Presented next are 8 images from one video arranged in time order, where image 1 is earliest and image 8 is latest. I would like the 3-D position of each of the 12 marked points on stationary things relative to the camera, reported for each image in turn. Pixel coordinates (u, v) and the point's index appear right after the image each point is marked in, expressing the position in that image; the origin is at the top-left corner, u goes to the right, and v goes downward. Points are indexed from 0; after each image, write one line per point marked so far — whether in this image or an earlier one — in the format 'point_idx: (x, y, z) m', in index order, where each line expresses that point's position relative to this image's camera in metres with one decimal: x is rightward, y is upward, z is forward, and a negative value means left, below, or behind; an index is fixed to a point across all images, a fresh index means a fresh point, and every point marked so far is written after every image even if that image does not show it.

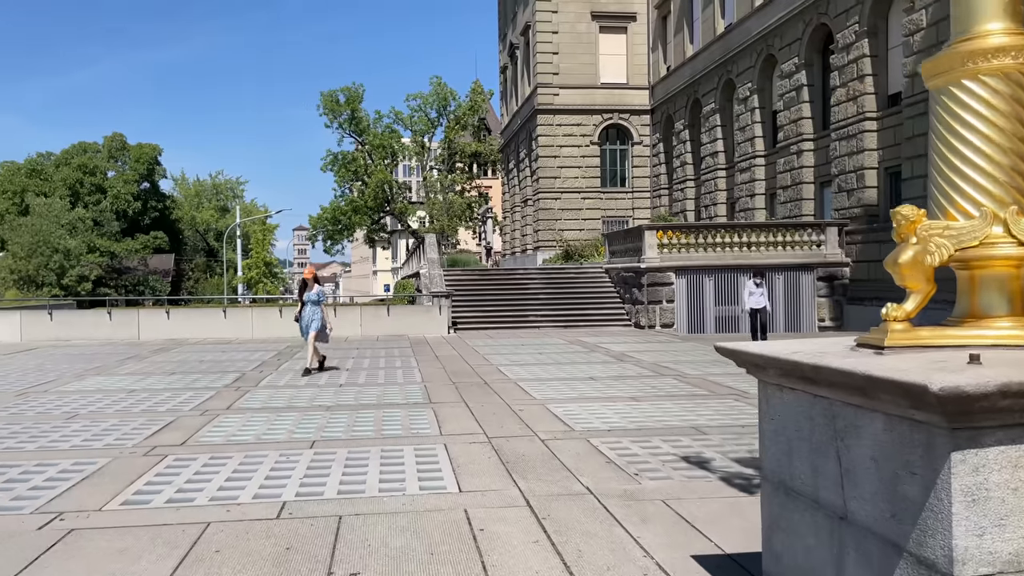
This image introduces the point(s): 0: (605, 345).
0: (+1.9, -1.2, +16.3) m
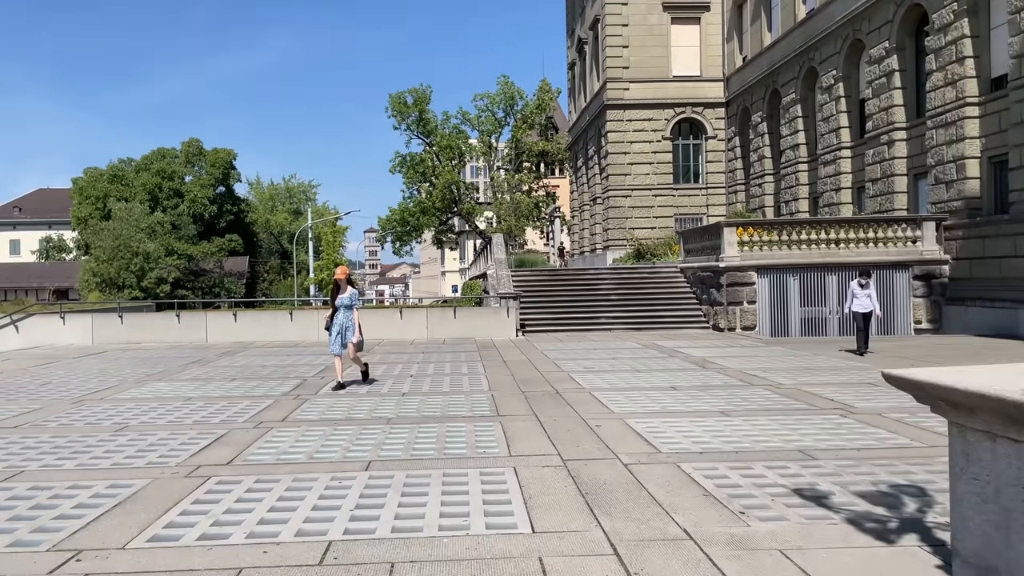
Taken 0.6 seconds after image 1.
0: (+3.3, -1.2, +15.3) m
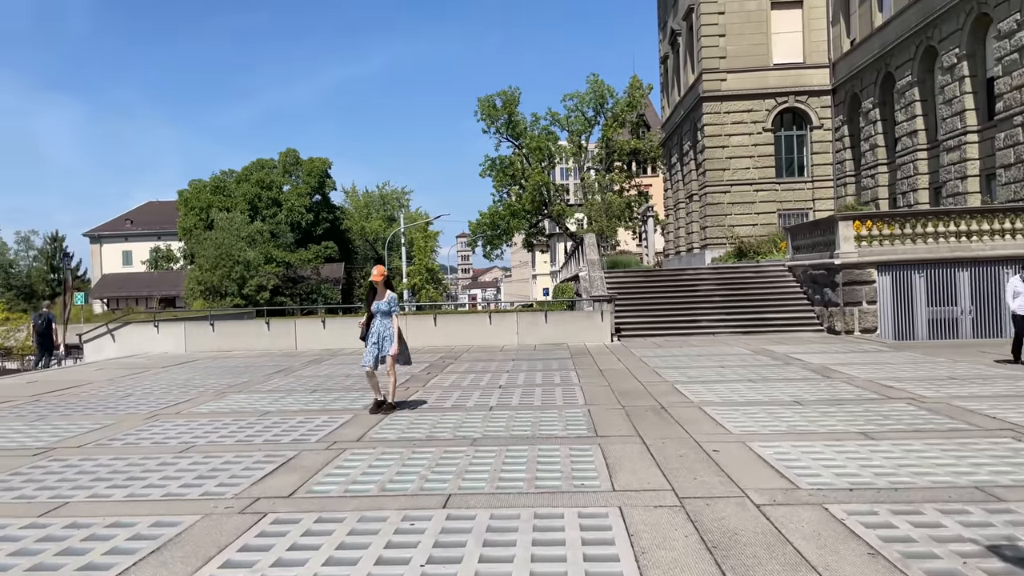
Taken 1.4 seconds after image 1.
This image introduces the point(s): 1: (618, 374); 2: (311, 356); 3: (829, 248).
0: (+5.0, -1.2, +13.9) m
1: (+1.6, -1.3, +12.0) m
2: (-4.2, -1.4, +16.7) m
3: (+7.7, +1.0, +19.5) m
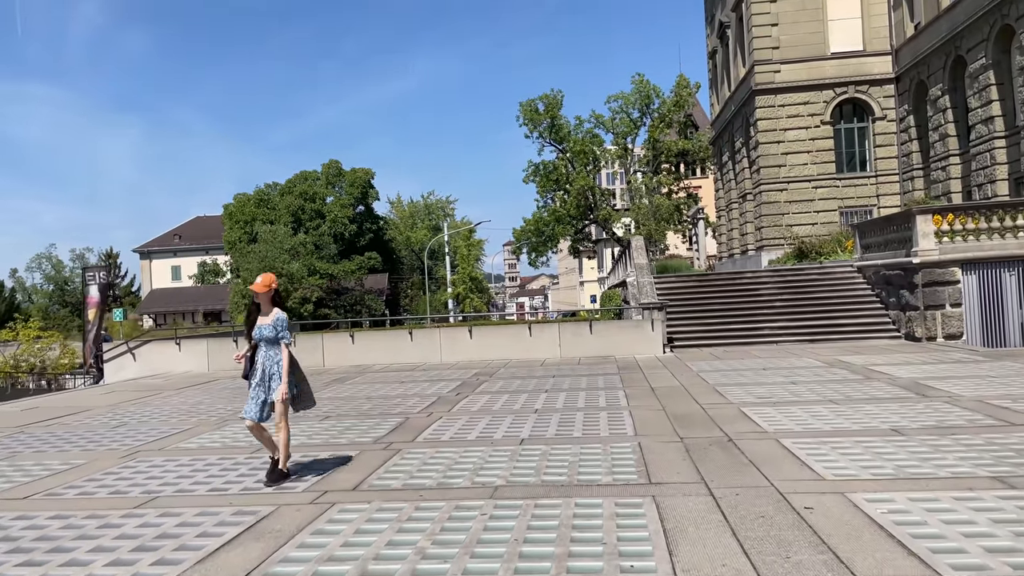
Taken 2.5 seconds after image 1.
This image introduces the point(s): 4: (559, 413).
0: (+5.6, -1.2, +12.2) m
1: (+2.1, -1.4, +10.5) m
2: (-3.3, -1.7, +15.5) m
3: (+8.6, +0.9, +17.6) m
4: (+0.6, -1.5, +9.6) m
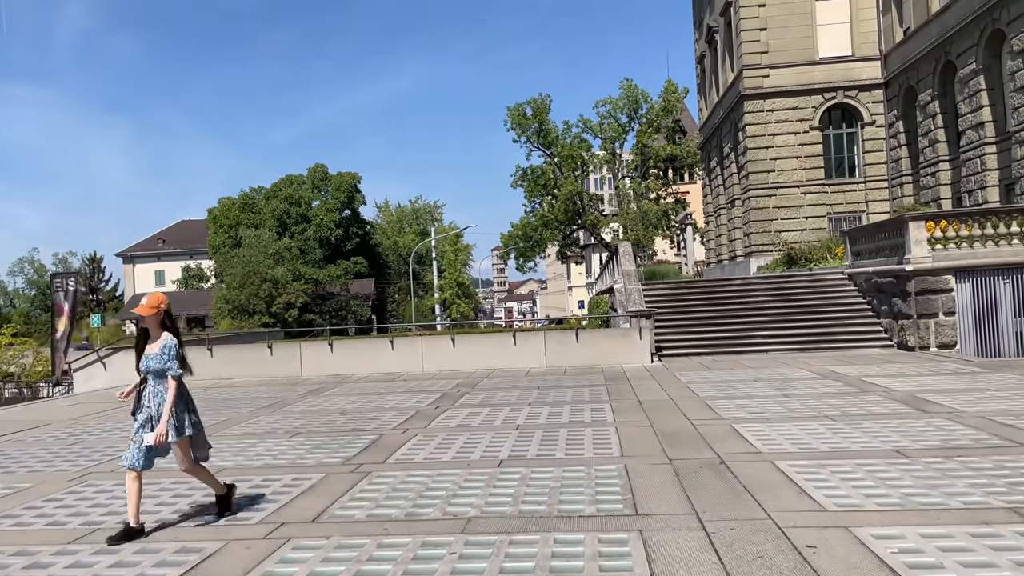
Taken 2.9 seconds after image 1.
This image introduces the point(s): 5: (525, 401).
0: (+5.3, -1.3, +11.8) m
1: (+1.9, -1.5, +10.1) m
2: (-3.7, -1.8, +15.0) m
3: (+8.3, +0.8, +17.3) m
4: (+0.3, -1.6, +9.1) m
5: (+0.2, -1.6, +11.5) m
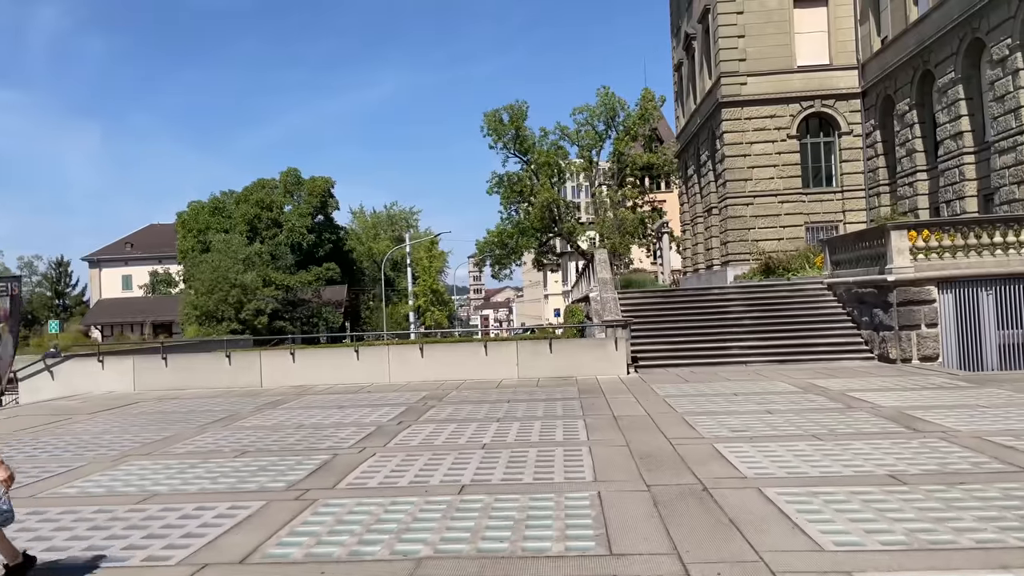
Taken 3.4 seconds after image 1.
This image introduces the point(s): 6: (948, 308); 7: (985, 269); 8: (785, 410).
0: (+4.9, -1.5, +11.3) m
1: (+1.5, -1.6, +9.5) m
2: (-4.2, -1.9, +14.3) m
3: (+7.7, +0.6, +16.9) m
4: (0.0, -1.7, +8.4) m
5: (-0.3, -1.7, +10.9) m
6: (+8.4, -0.4, +15.4) m
7: (+8.9, +0.3, +15.0) m
8: (+3.4, -1.5, +10.0) m
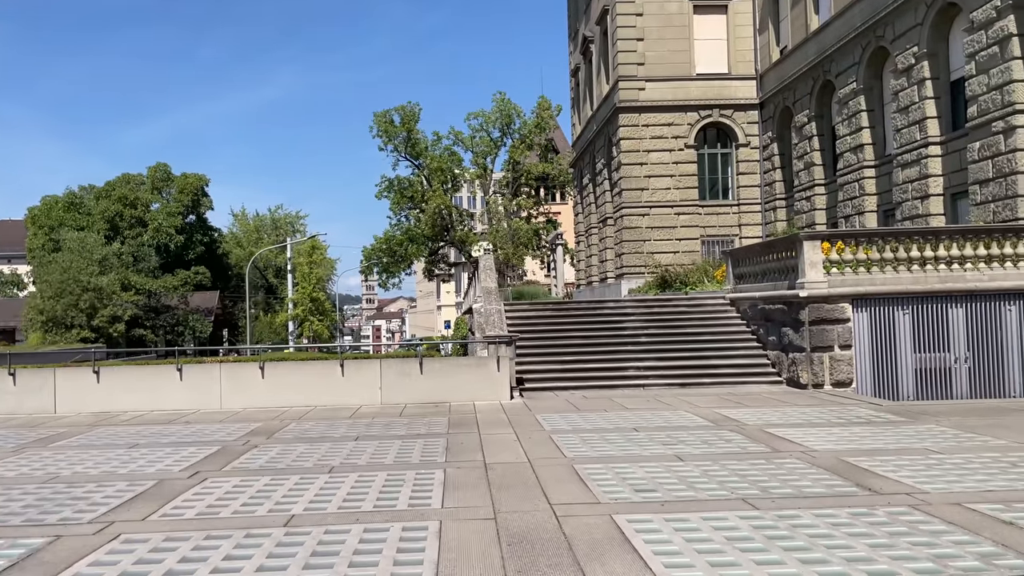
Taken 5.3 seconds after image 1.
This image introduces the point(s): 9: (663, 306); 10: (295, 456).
0: (+3.1, -1.7, +9.4) m
1: (0.0, -1.7, +7.2) m
2: (-6.2, -1.9, +11.2) m
3: (+5.3, +0.2, +15.4) m
4: (-1.4, -1.7, +6.0) m
5: (-1.9, -1.8, +8.3) m
6: (+6.1, -0.7, +13.9) m
7: (+6.7, 0.0, +13.7) m
8: (+1.8, -1.6, +7.9) m
9: (+3.6, -0.4, +19.1) m
10: (-2.3, -1.8, +8.5) m
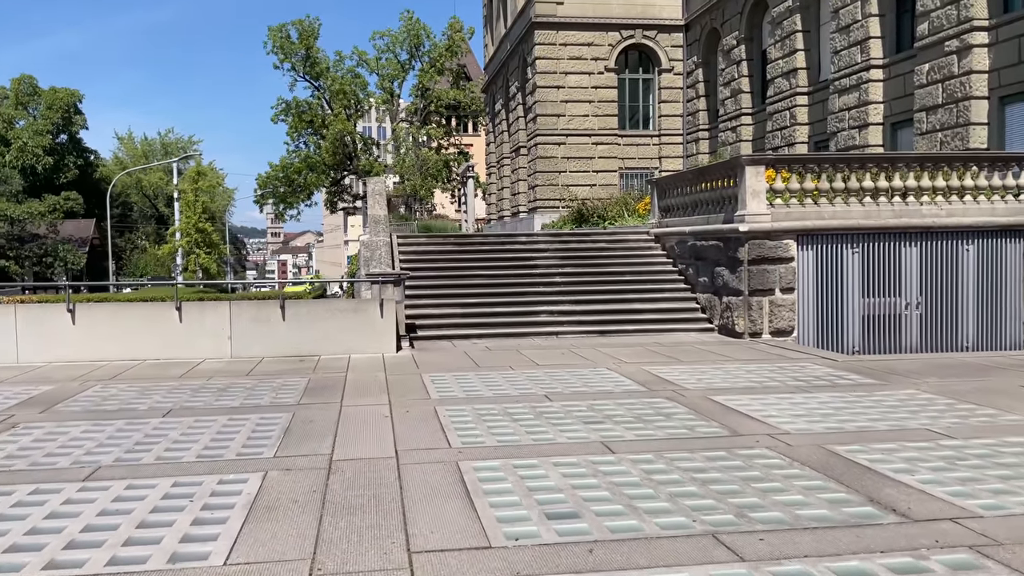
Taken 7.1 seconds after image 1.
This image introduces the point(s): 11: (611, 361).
0: (+2.0, -1.0, +7.4) m
1: (-0.9, -1.2, +4.8) m
2: (-7.5, -1.0, +8.1) m
3: (+3.5, +1.3, +13.3) m
4: (-2.1, -1.3, +3.4) m
5: (-2.9, -1.2, +5.7) m
6: (+4.5, +0.3, +12.1) m
7: (+5.1, +1.0, +11.8) m
8: (+0.9, -1.1, +5.7) m
9: (+1.4, +1.0, +16.9) m
10: (-3.3, -1.2, +5.8) m
11: (+1.2, -0.9, +10.0) m
